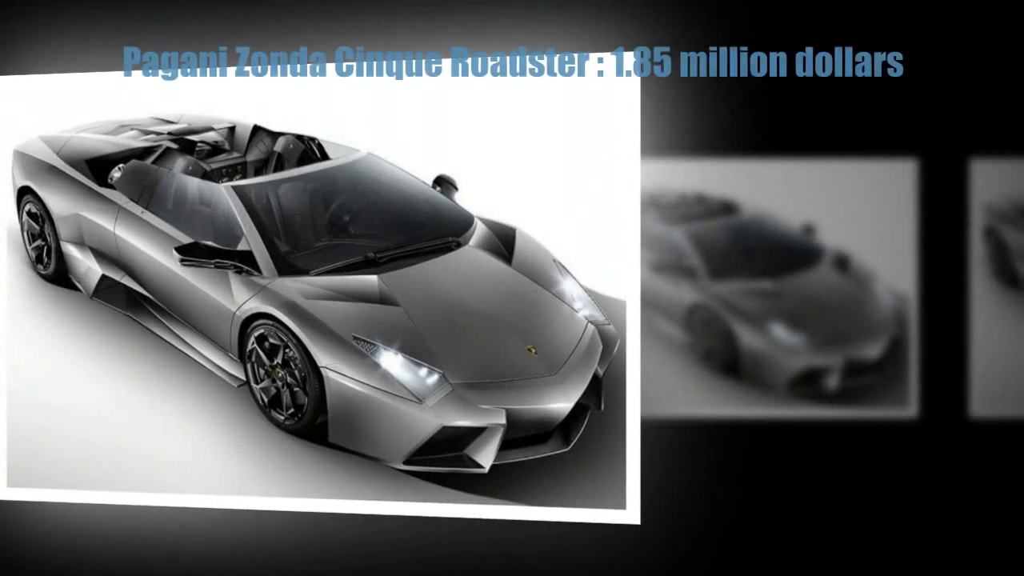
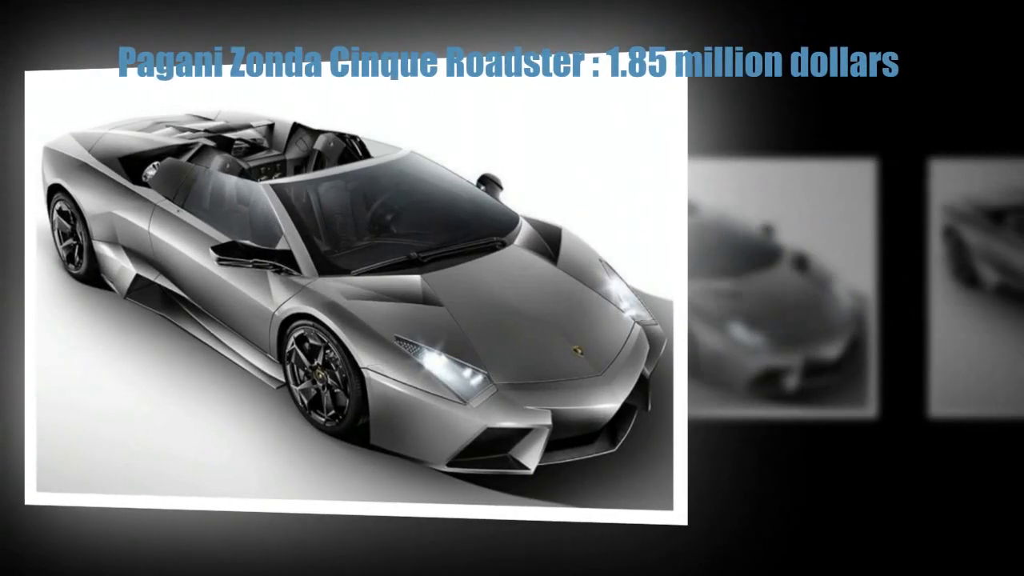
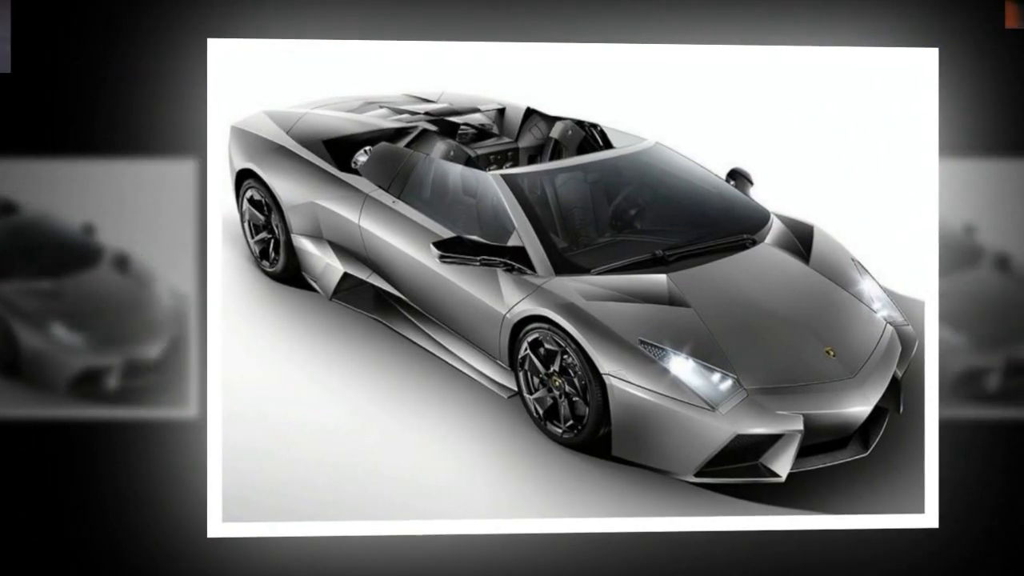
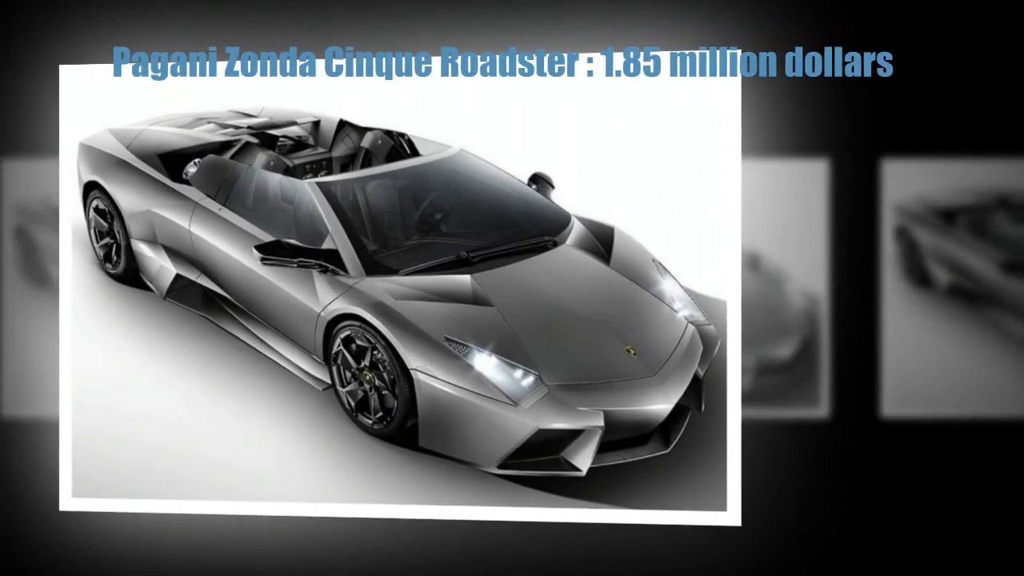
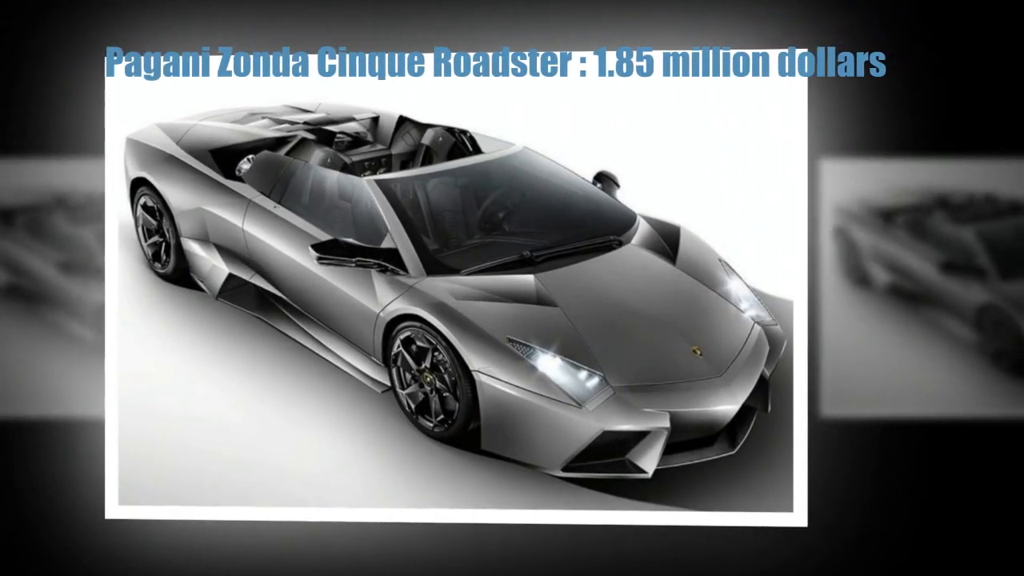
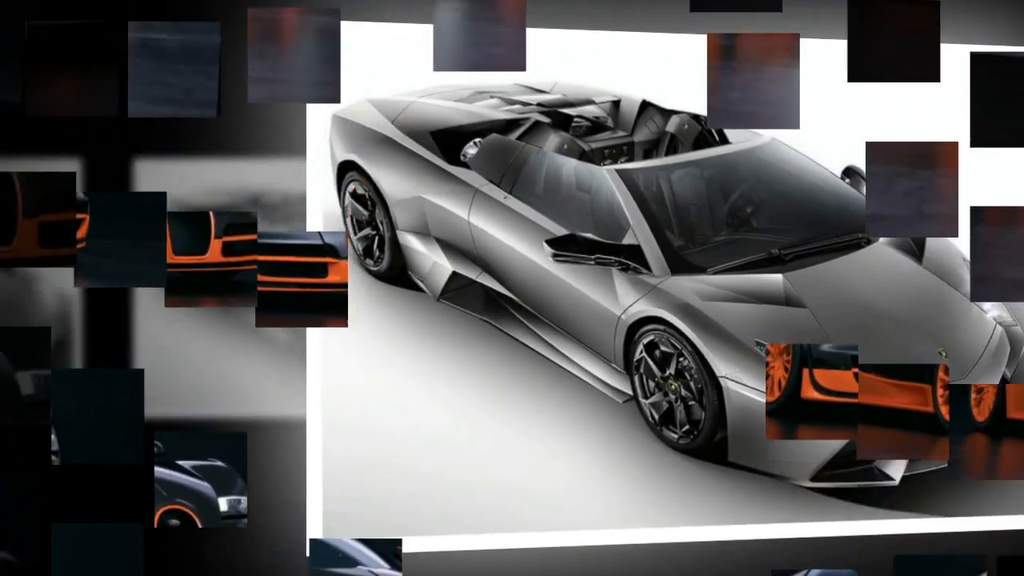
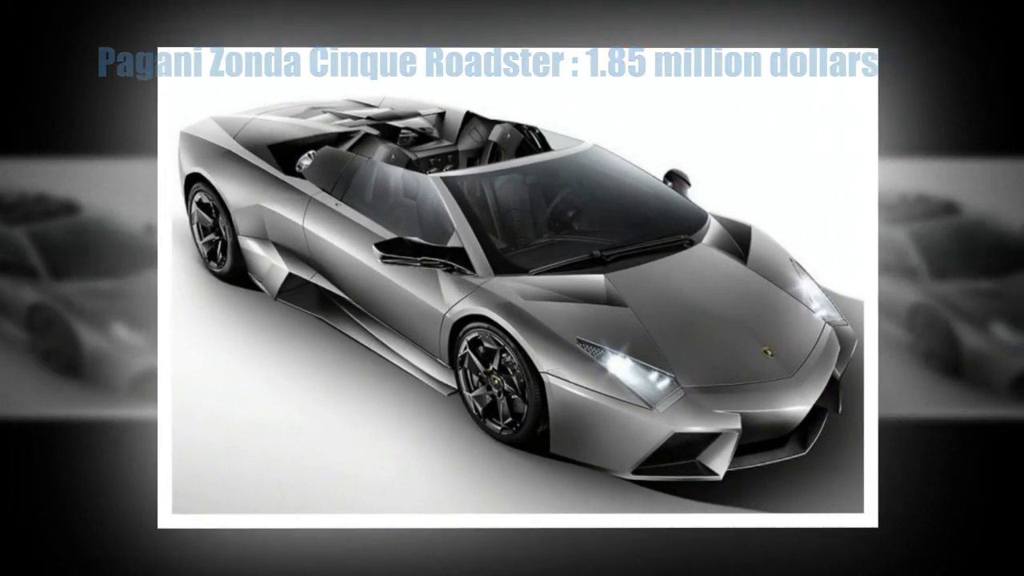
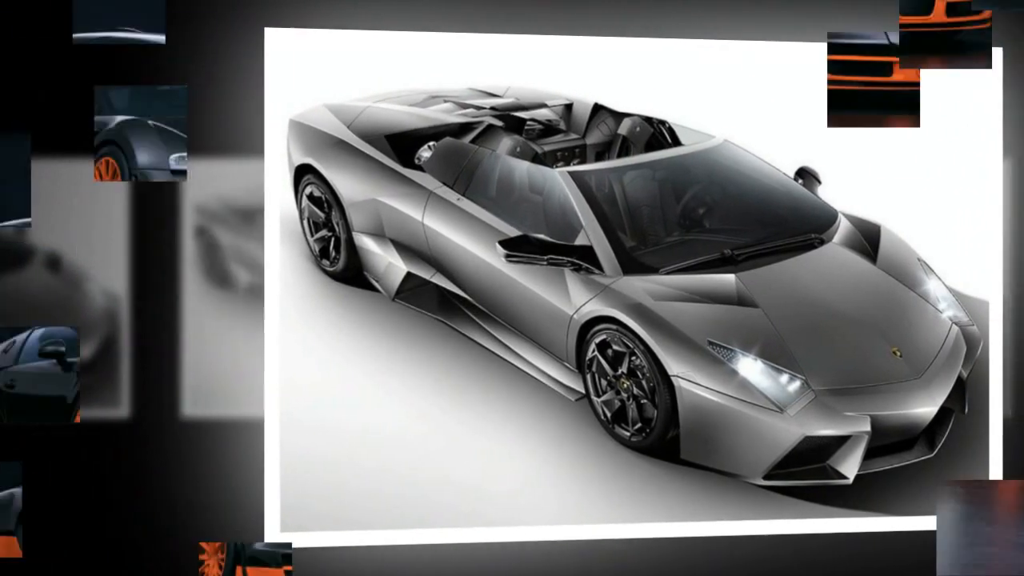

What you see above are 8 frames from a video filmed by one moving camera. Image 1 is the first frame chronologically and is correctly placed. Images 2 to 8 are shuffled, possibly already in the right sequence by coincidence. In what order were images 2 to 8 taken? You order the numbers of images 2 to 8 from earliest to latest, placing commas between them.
2, 4, 5, 7, 3, 8, 6
